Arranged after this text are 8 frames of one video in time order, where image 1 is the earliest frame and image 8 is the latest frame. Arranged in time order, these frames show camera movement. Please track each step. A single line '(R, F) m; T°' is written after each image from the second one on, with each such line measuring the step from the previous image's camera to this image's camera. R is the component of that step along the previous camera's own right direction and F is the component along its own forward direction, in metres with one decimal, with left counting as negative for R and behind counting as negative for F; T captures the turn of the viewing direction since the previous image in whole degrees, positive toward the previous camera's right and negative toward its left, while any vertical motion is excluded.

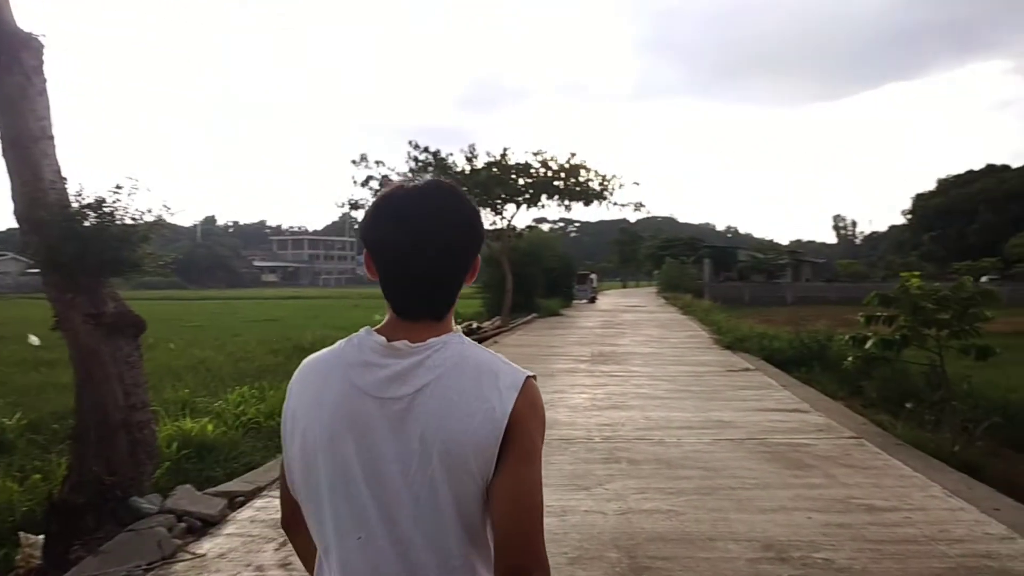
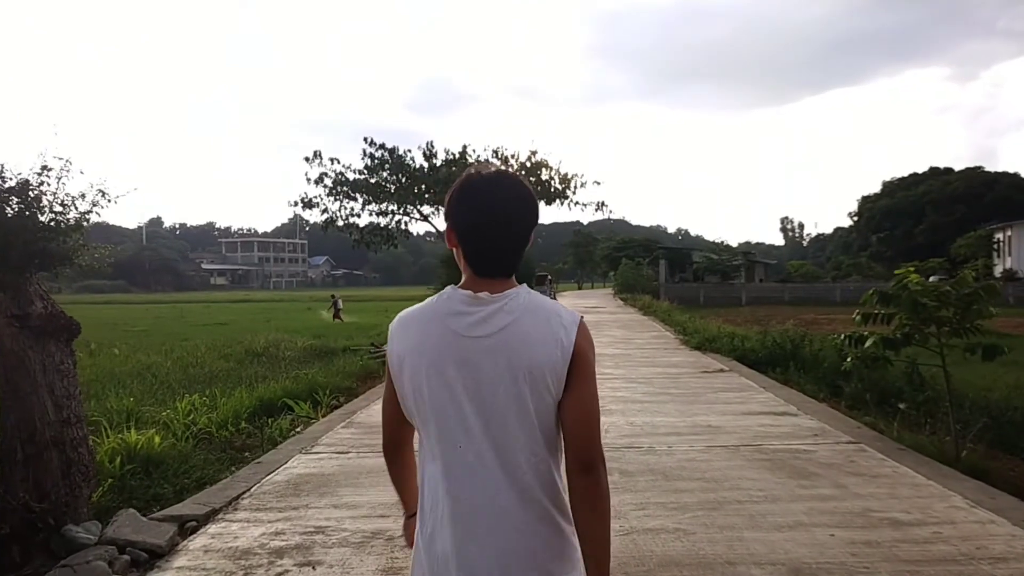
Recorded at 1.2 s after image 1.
(-0.2, +0.4) m; +3°
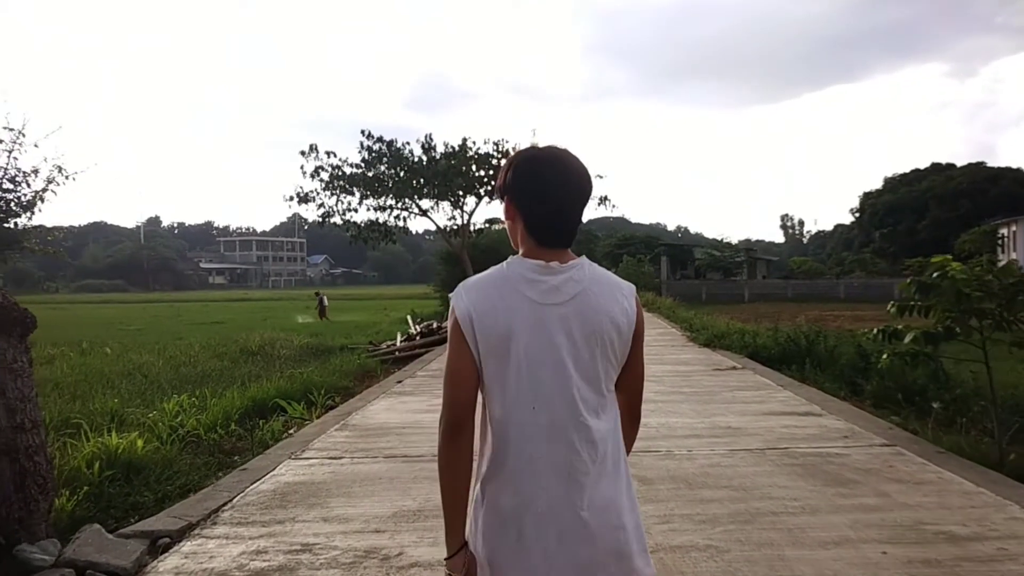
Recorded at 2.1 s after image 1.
(0.0, +0.4) m; 0°
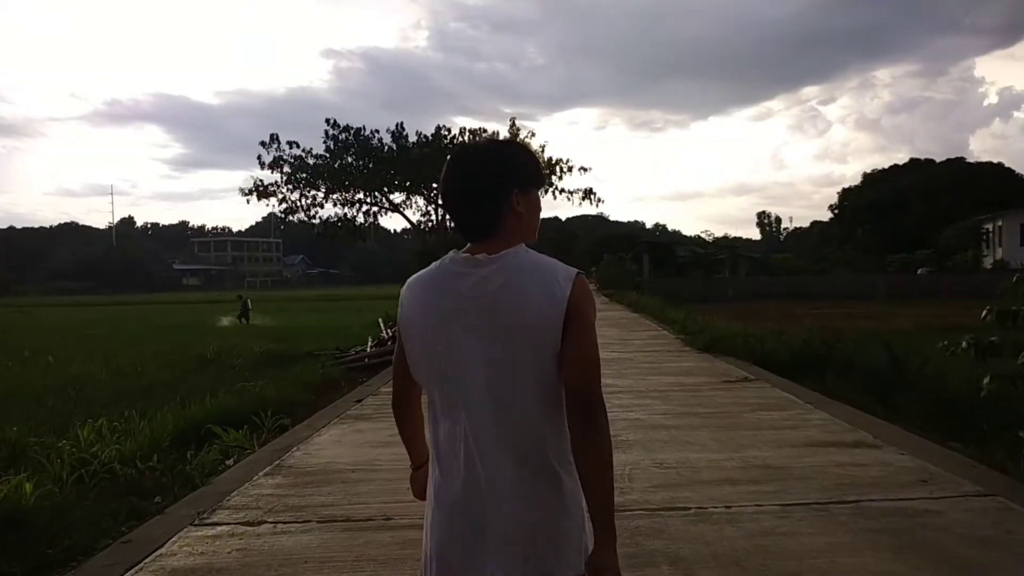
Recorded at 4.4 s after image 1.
(0.0, +1.2) m; +1°
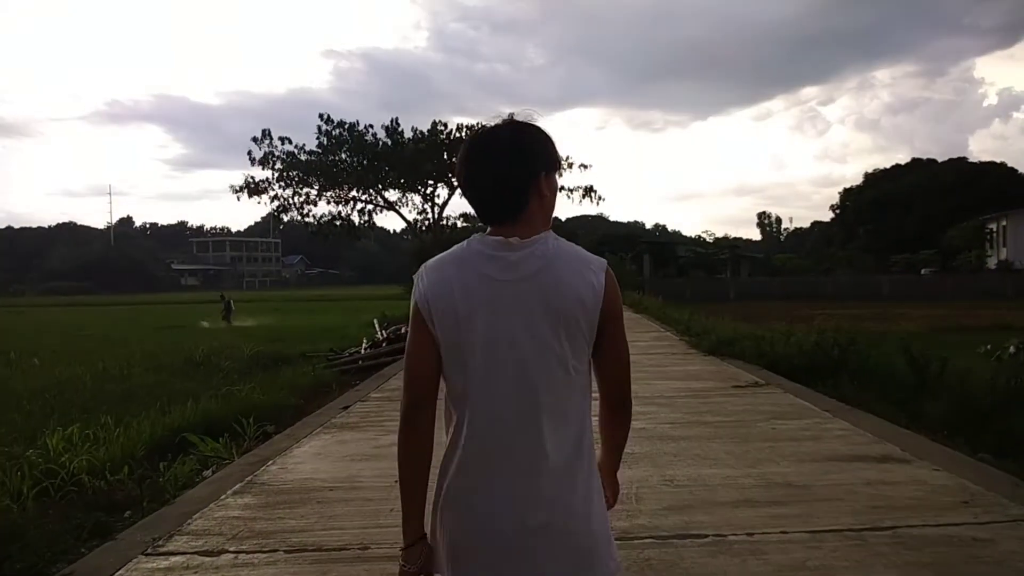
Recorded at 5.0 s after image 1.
(0.0, +0.4) m; 0°
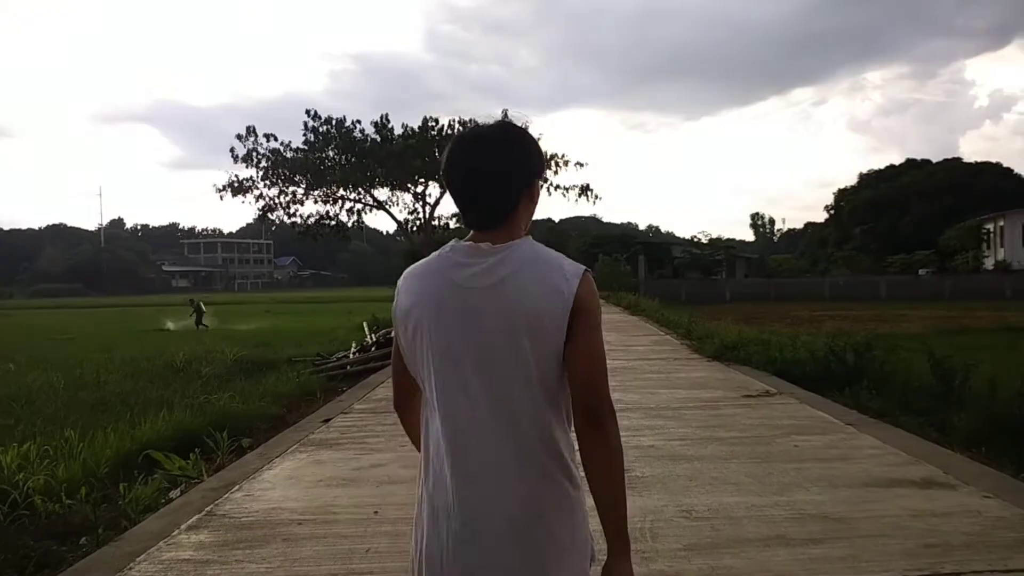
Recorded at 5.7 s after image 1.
(0.0, +0.5) m; 0°
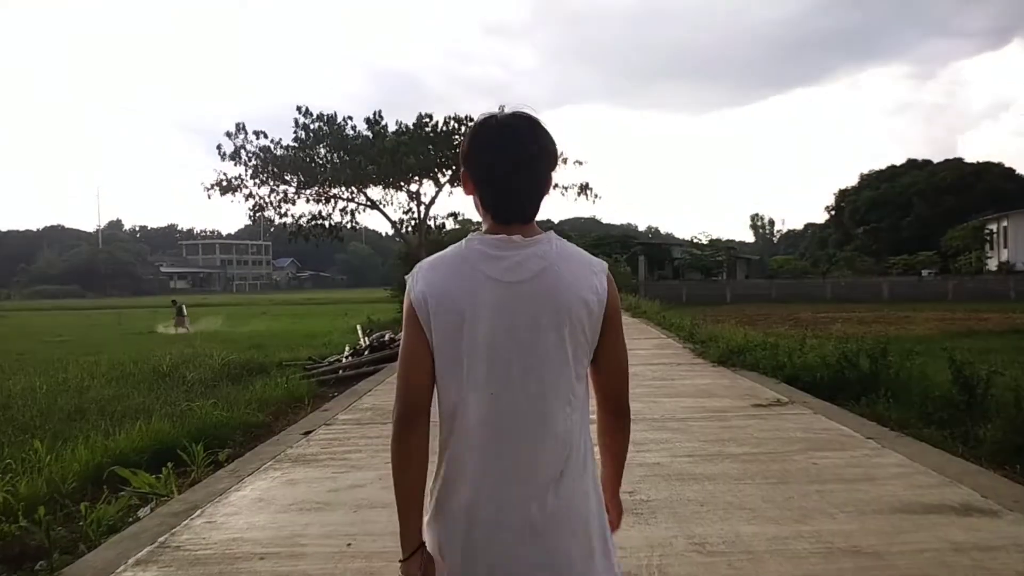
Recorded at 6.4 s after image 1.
(0.0, +0.4) m; 0°
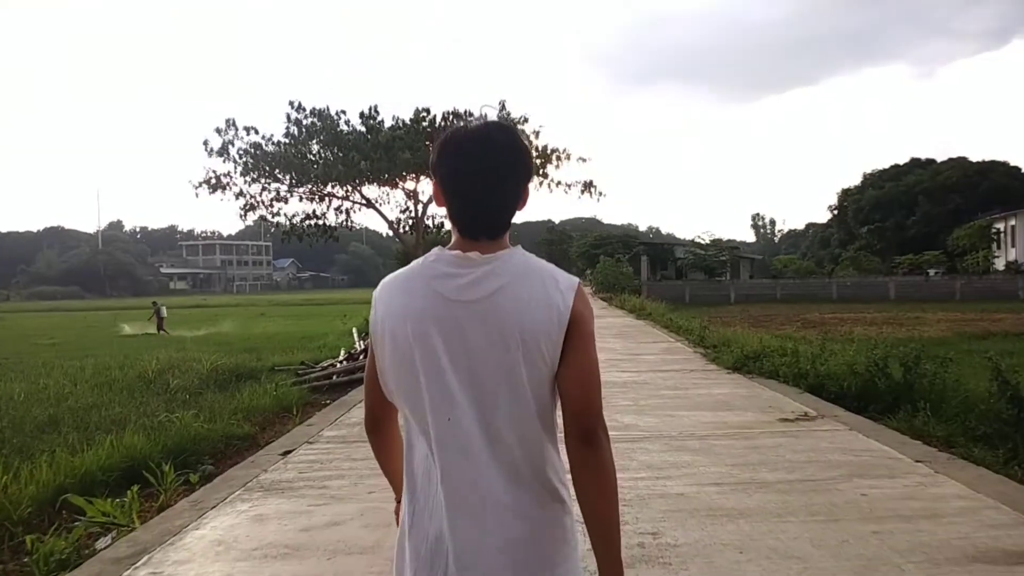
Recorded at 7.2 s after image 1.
(0.0, +0.6) m; 0°
